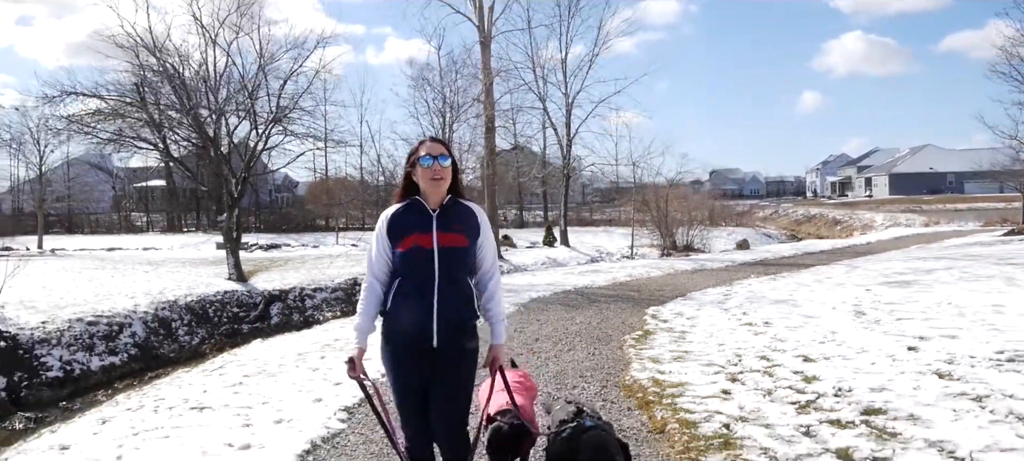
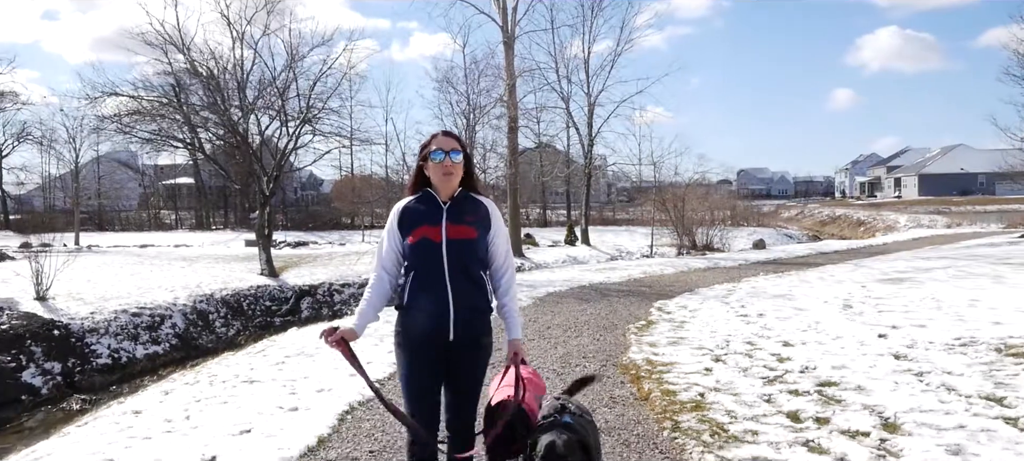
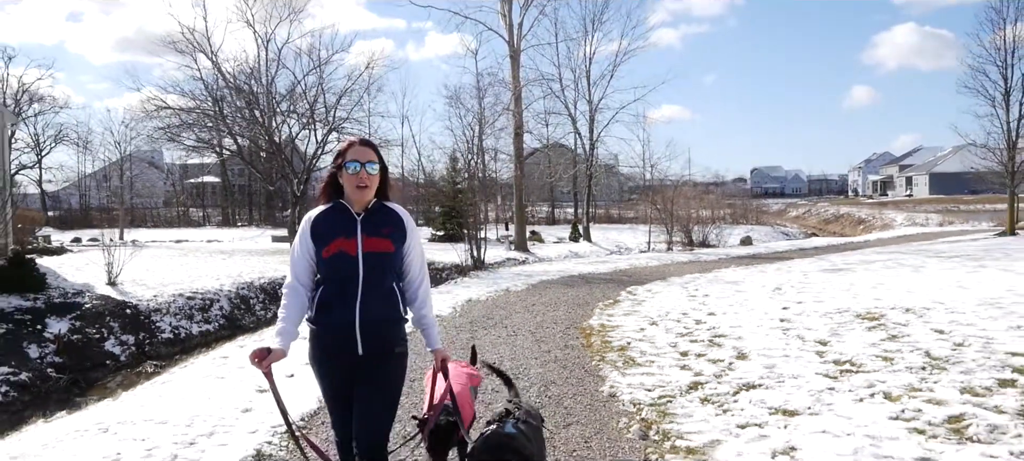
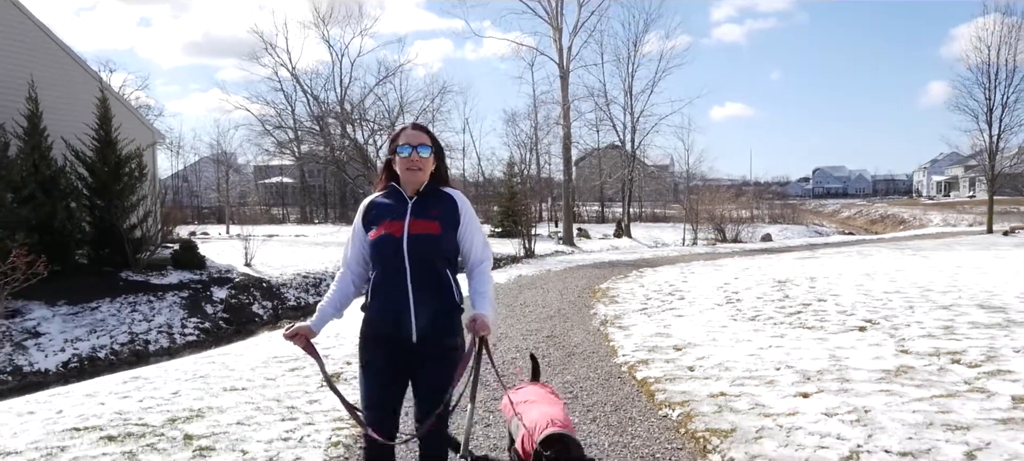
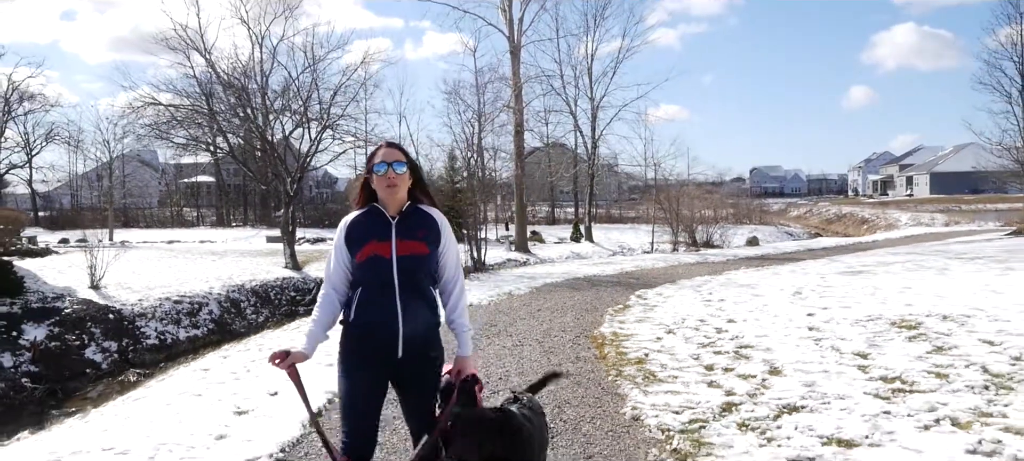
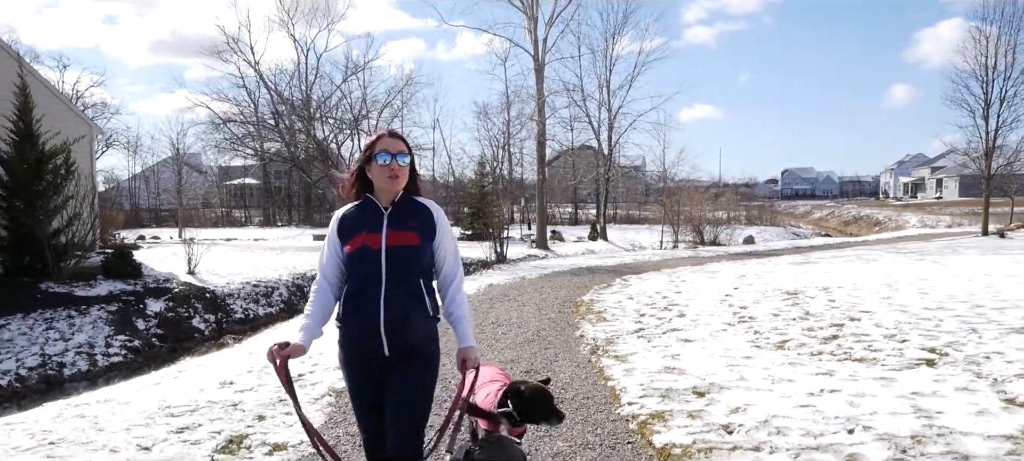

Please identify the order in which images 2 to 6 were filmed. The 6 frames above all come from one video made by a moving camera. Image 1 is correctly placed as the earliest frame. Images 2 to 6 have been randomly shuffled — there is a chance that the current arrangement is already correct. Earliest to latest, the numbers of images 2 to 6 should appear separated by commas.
2, 5, 3, 6, 4
